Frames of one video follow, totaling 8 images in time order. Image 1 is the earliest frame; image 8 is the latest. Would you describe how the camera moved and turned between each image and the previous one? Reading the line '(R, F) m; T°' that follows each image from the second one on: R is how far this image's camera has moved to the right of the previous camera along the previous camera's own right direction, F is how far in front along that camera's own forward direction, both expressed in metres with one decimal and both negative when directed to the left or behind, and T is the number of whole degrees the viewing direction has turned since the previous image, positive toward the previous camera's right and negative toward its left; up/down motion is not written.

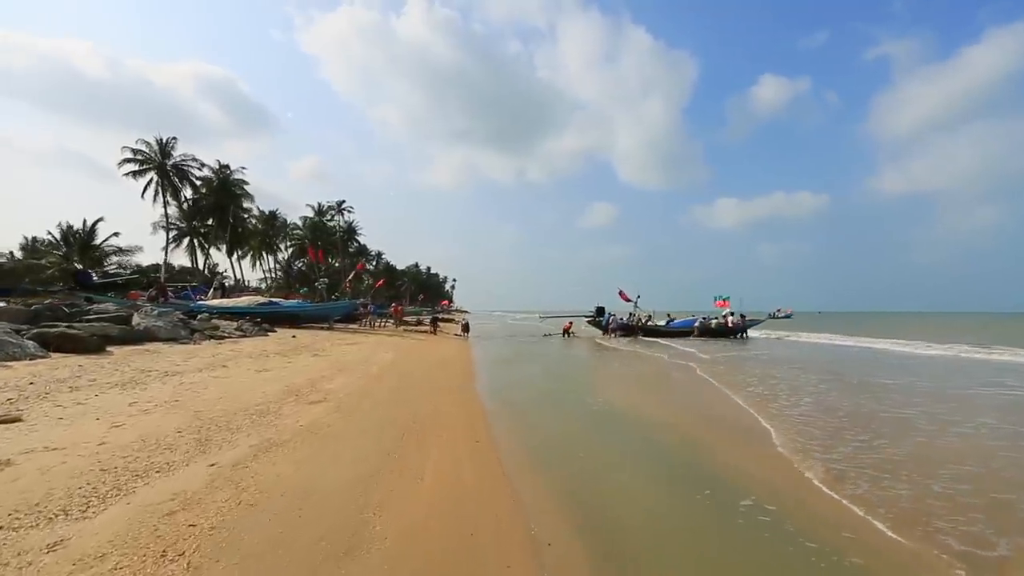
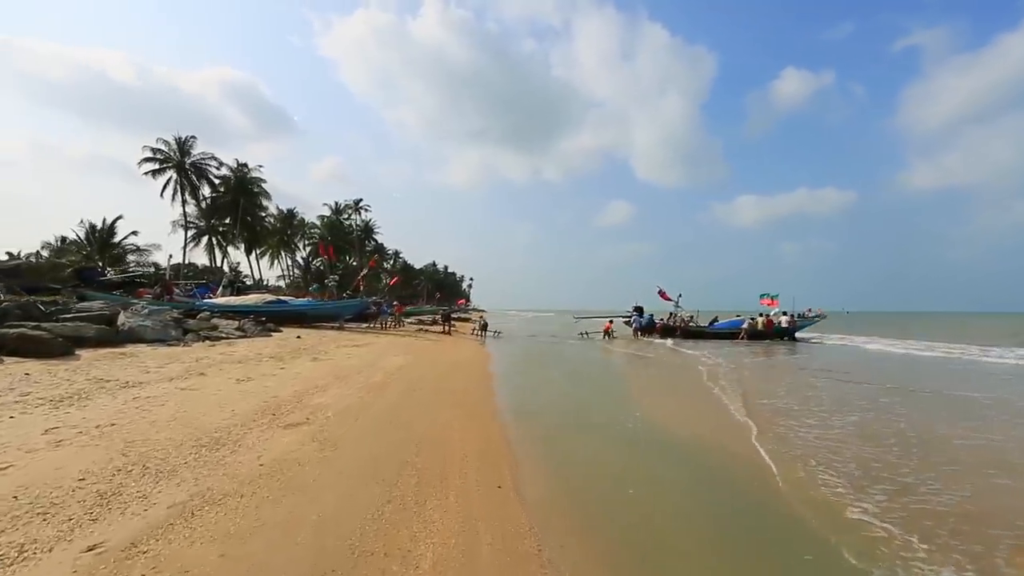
(-0.2, +1.6) m; -2°
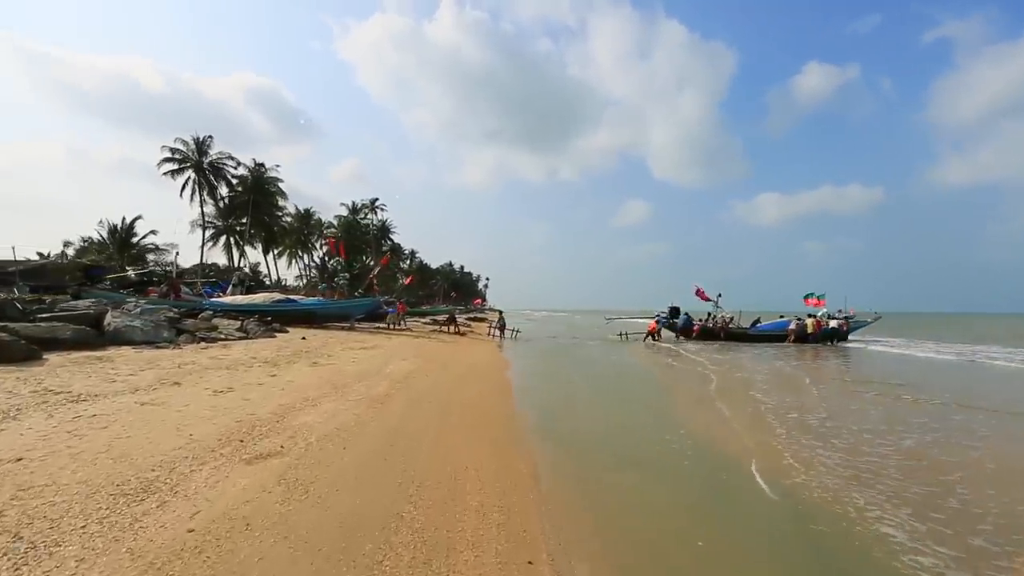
(-0.1, +1.4) m; -2°
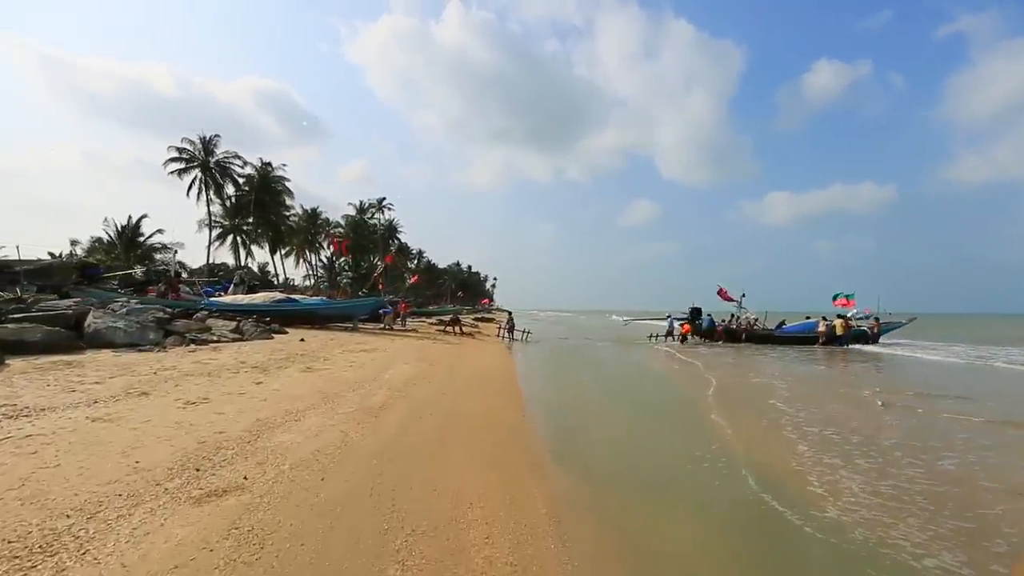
(-0.1, +0.9) m; -1°
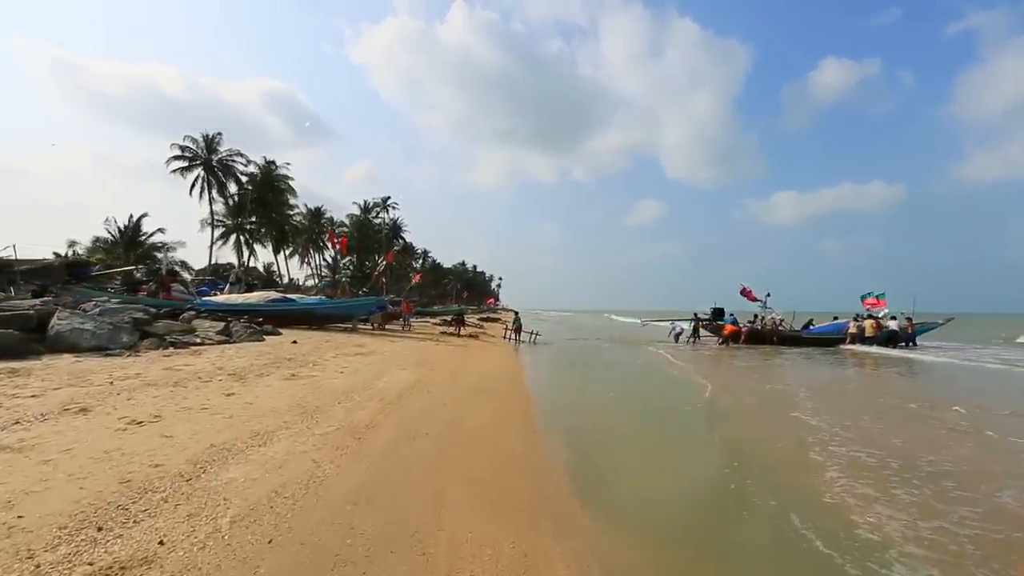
(-0.1, +1.1) m; -1°
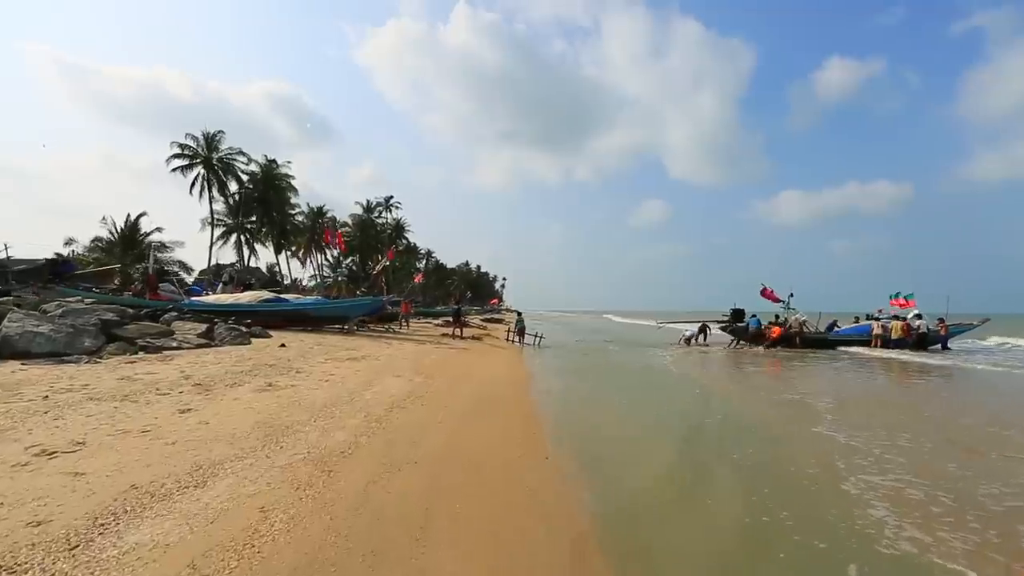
(0.0, +1.1) m; 0°
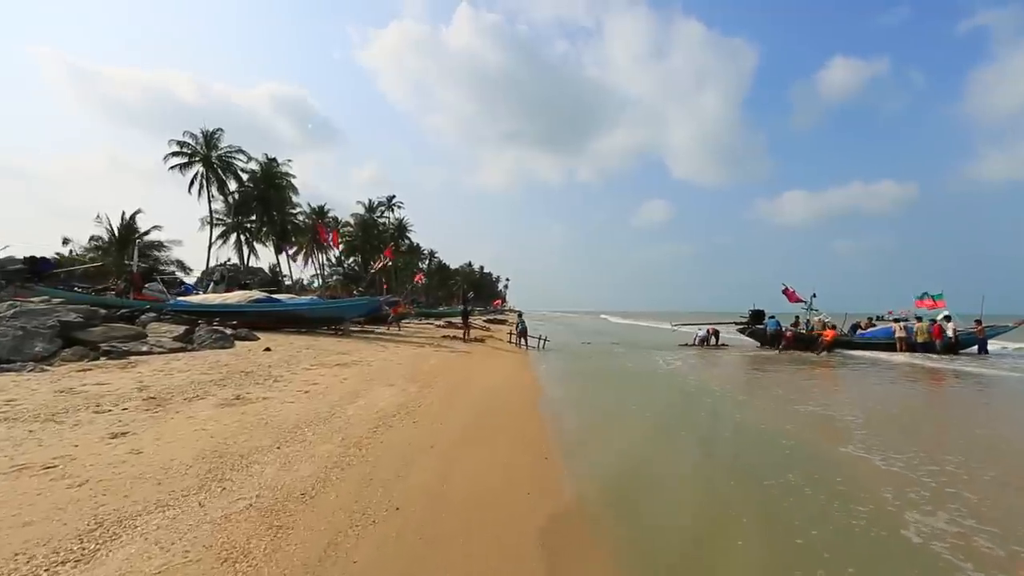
(-0.1, +1.1) m; 0°
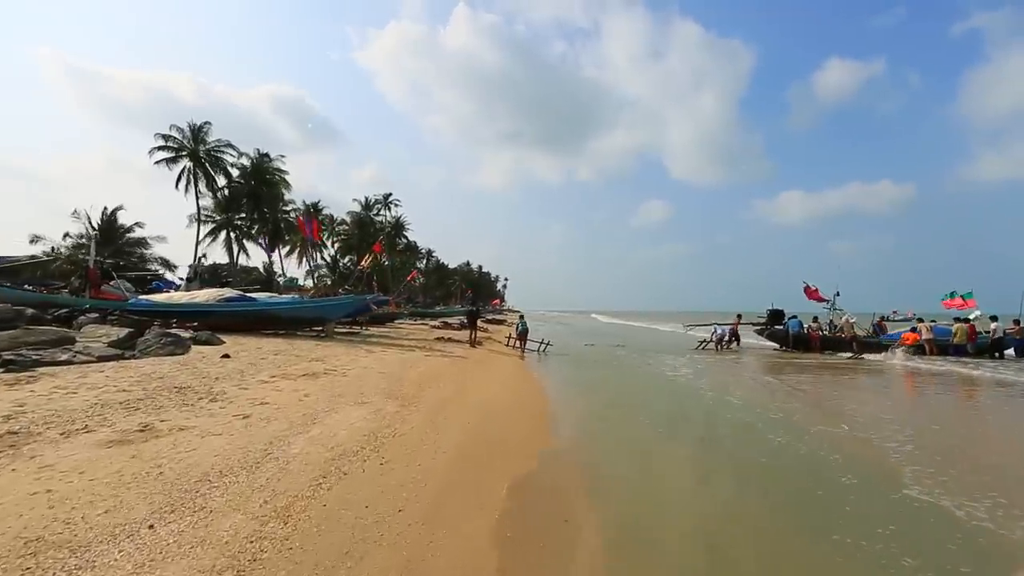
(-0.1, +1.8) m; 0°
